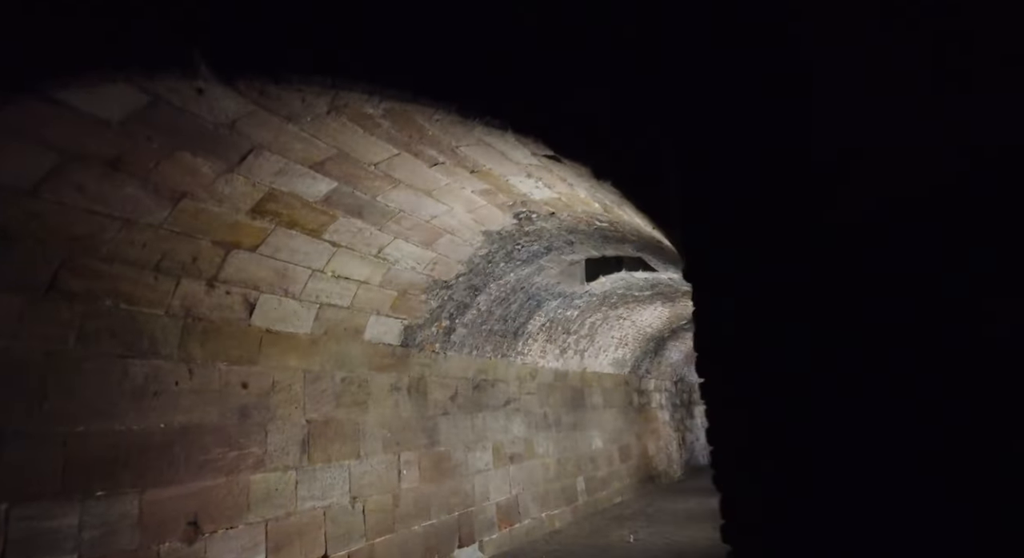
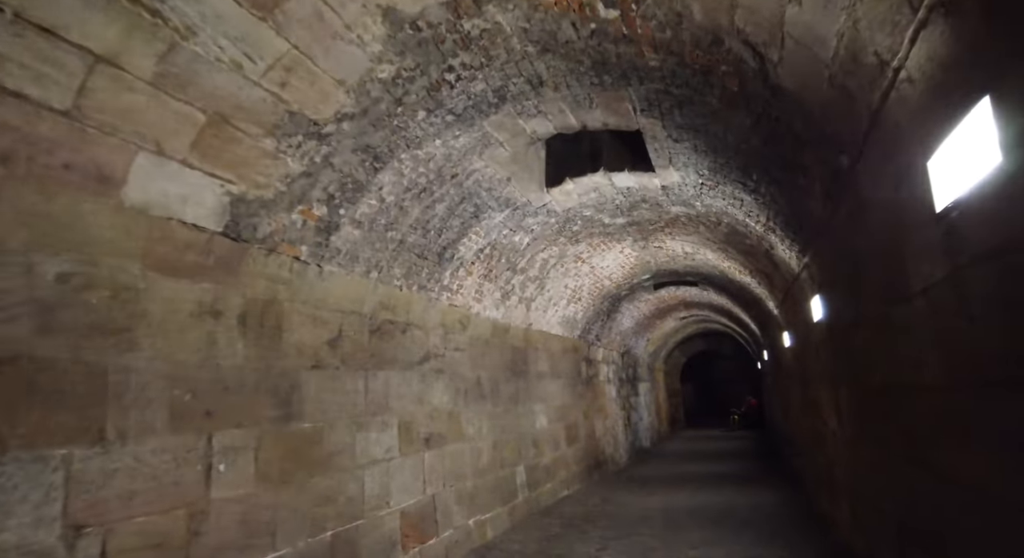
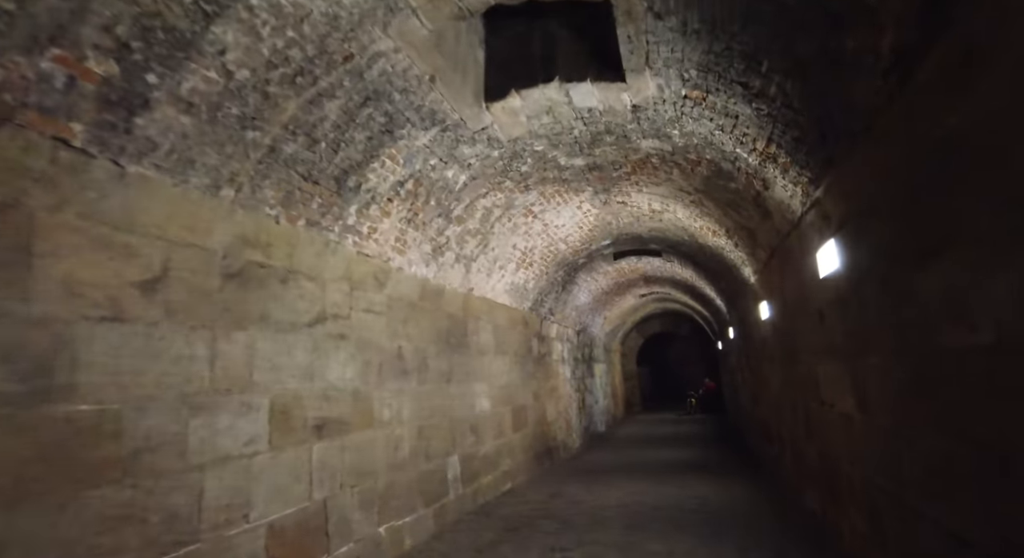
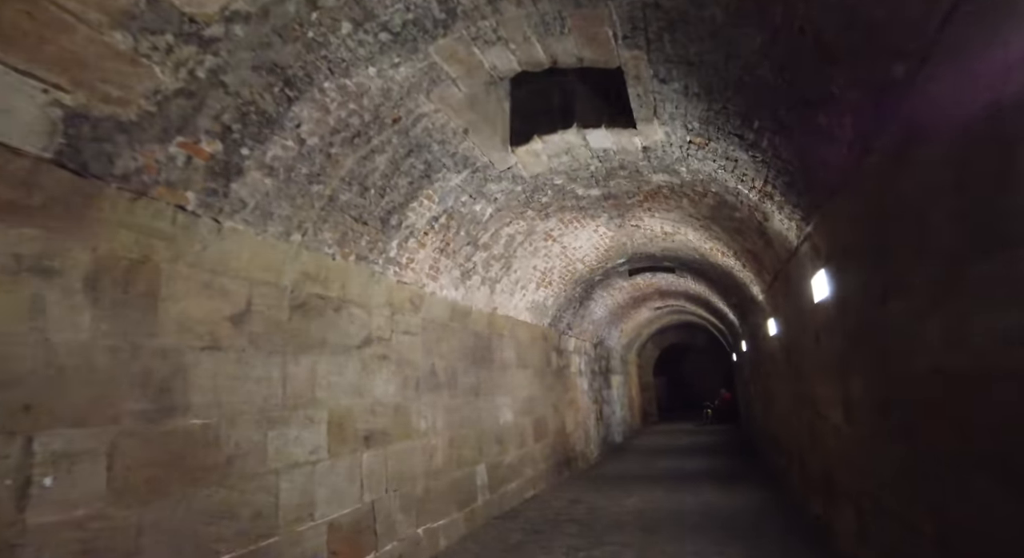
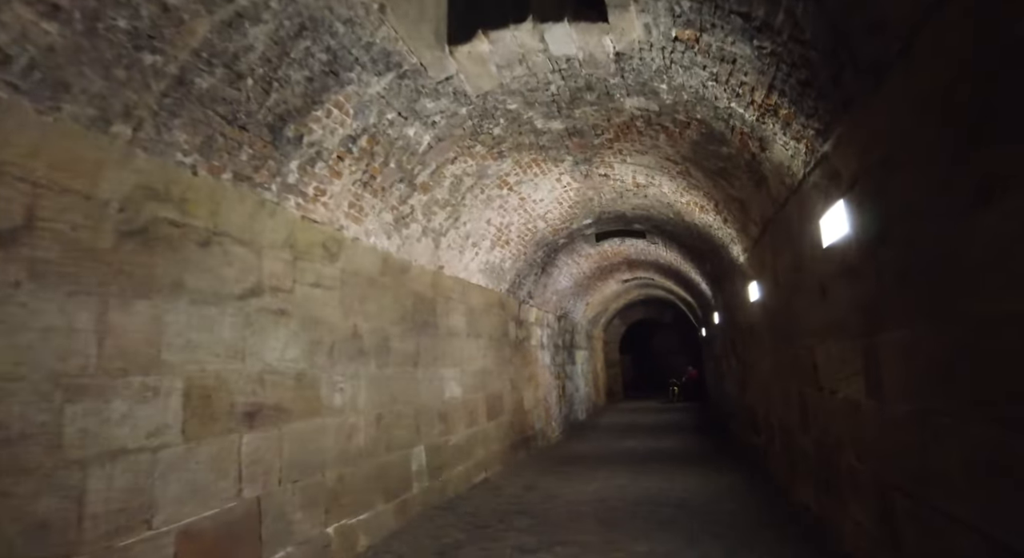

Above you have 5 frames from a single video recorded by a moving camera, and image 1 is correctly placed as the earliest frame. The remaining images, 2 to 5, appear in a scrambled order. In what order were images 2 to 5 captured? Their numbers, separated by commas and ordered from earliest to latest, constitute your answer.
2, 4, 3, 5
